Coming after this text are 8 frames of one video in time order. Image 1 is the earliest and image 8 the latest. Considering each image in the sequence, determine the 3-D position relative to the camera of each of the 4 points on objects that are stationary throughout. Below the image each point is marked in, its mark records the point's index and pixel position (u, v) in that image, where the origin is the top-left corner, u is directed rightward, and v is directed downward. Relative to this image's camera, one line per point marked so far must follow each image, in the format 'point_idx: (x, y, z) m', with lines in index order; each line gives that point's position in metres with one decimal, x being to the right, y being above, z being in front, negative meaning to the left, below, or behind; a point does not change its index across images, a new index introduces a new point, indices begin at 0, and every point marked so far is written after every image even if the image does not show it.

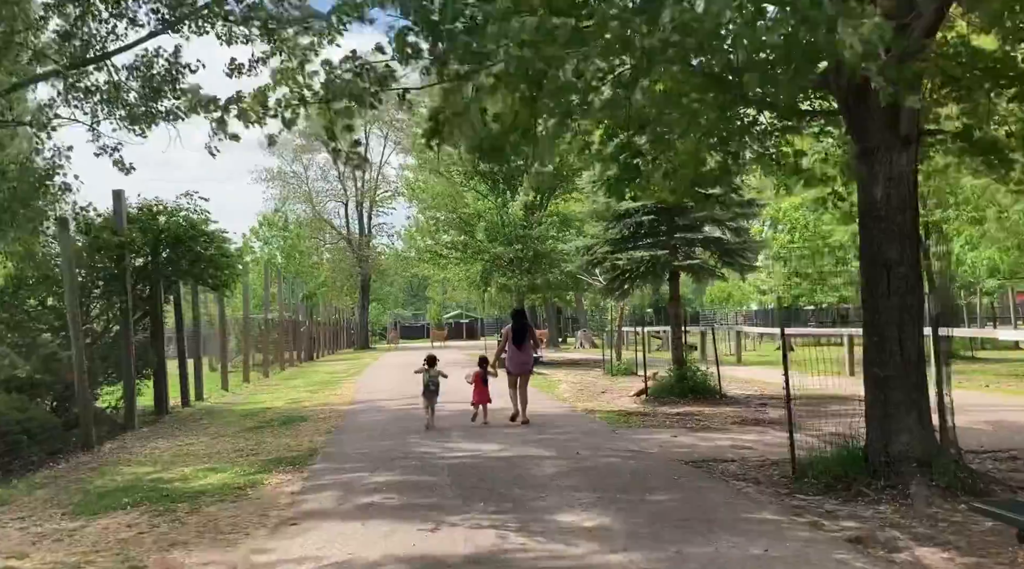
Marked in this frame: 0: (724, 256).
0: (+3.5, +0.5, +15.7) m
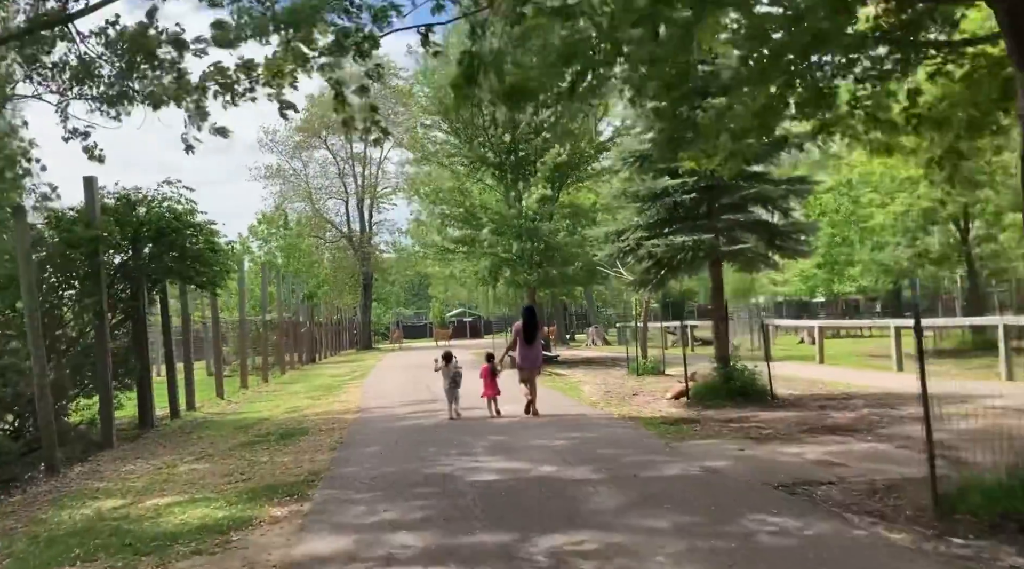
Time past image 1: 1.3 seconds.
0: (+3.8, +0.6, +14.0) m
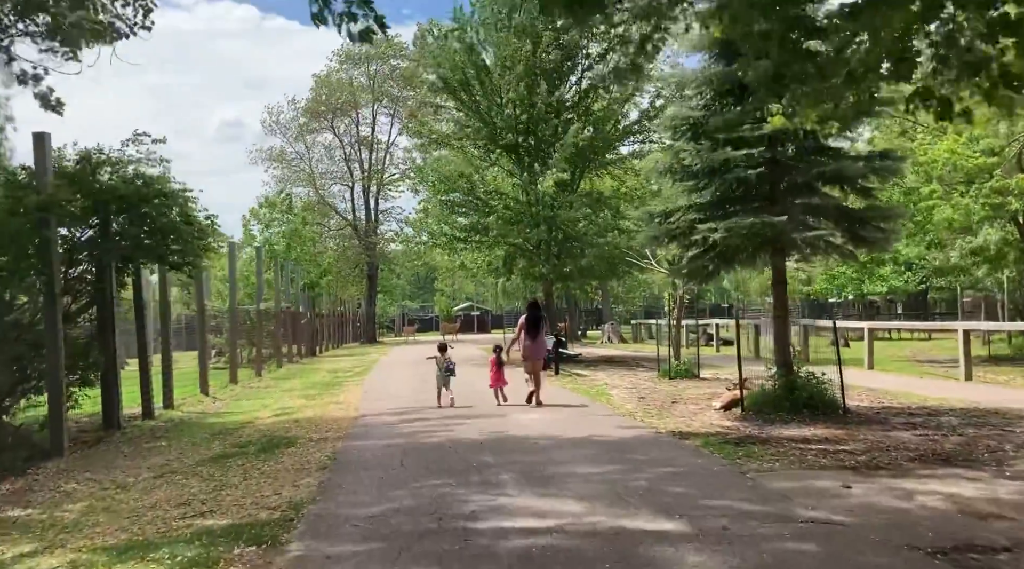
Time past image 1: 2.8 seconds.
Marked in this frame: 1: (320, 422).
0: (+4.2, +0.7, +11.9) m
1: (-2.6, -1.9, +13.1) m
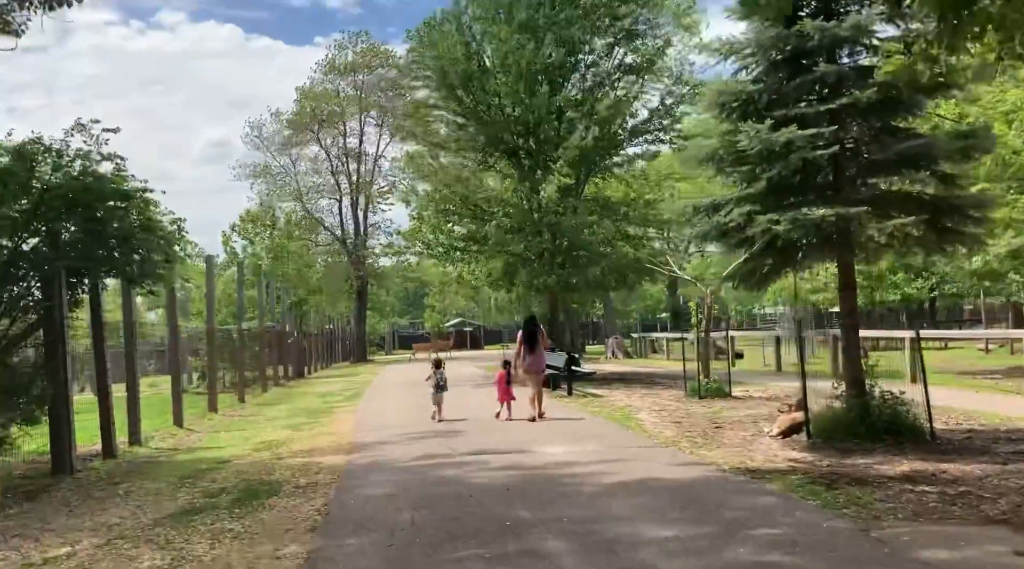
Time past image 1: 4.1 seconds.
0: (+4.4, +0.7, +10.0) m
1: (-2.3, -2.0, +11.1) m
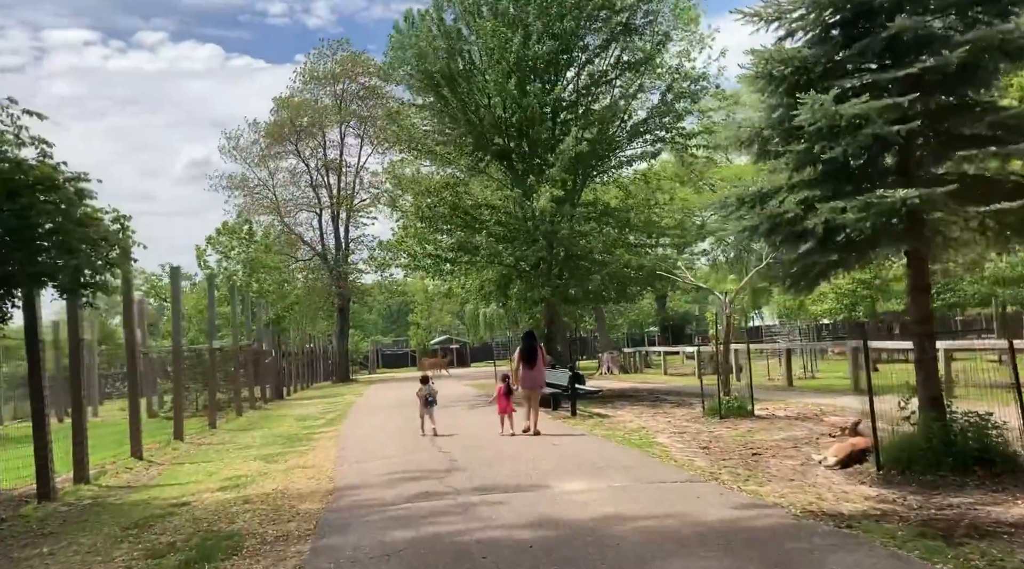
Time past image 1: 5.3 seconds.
0: (+4.5, +0.7, +8.4) m
1: (-2.2, -2.1, +9.3) m
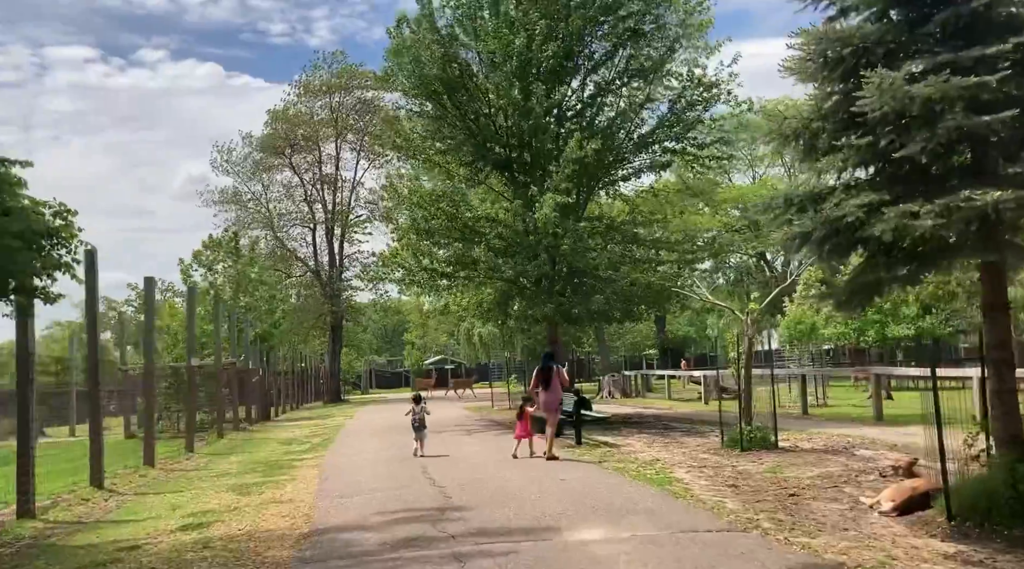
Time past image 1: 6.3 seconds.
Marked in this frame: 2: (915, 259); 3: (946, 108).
0: (+4.6, +0.6, +7.1) m
1: (-2.2, -2.2, +7.9) m
2: (+3.1, +0.2, +7.5) m
3: (+3.1, +1.3, +7.0) m
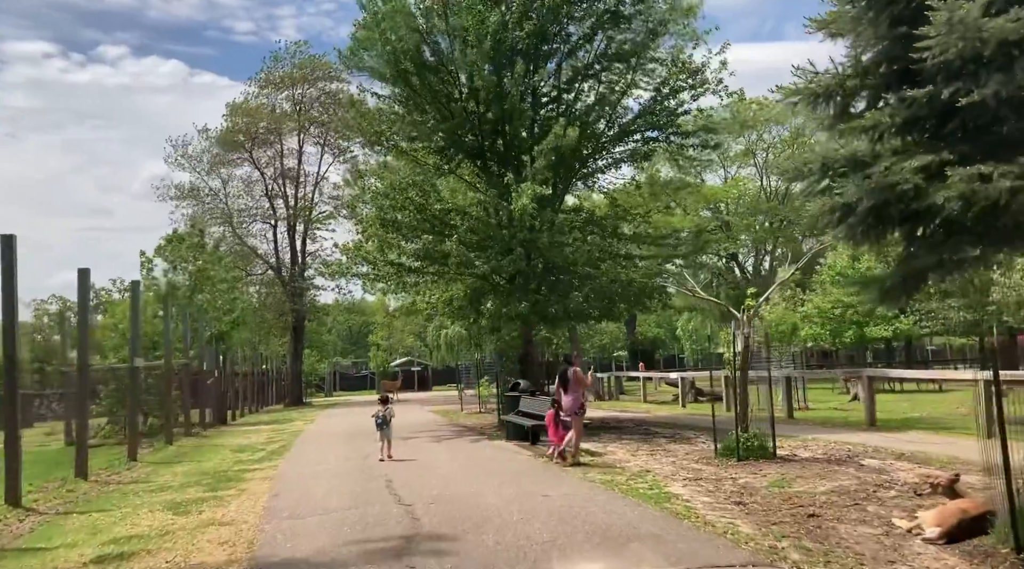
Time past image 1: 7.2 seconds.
0: (+4.5, +0.7, +5.9) m
1: (-2.3, -2.0, +6.5) m
2: (+3.0, +0.3, +6.3) m
3: (+3.0, +1.4, +5.8) m
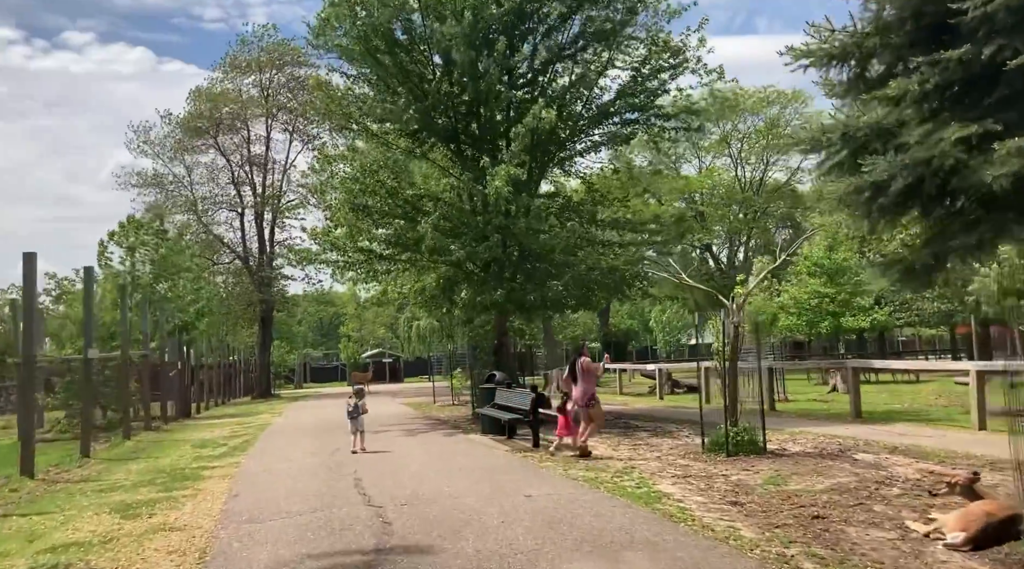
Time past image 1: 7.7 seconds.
0: (+4.4, +0.8, +5.3) m
1: (-2.4, -1.9, +5.7) m
2: (+2.9, +0.4, +5.6) m
3: (+2.9, +1.5, +5.1) m
